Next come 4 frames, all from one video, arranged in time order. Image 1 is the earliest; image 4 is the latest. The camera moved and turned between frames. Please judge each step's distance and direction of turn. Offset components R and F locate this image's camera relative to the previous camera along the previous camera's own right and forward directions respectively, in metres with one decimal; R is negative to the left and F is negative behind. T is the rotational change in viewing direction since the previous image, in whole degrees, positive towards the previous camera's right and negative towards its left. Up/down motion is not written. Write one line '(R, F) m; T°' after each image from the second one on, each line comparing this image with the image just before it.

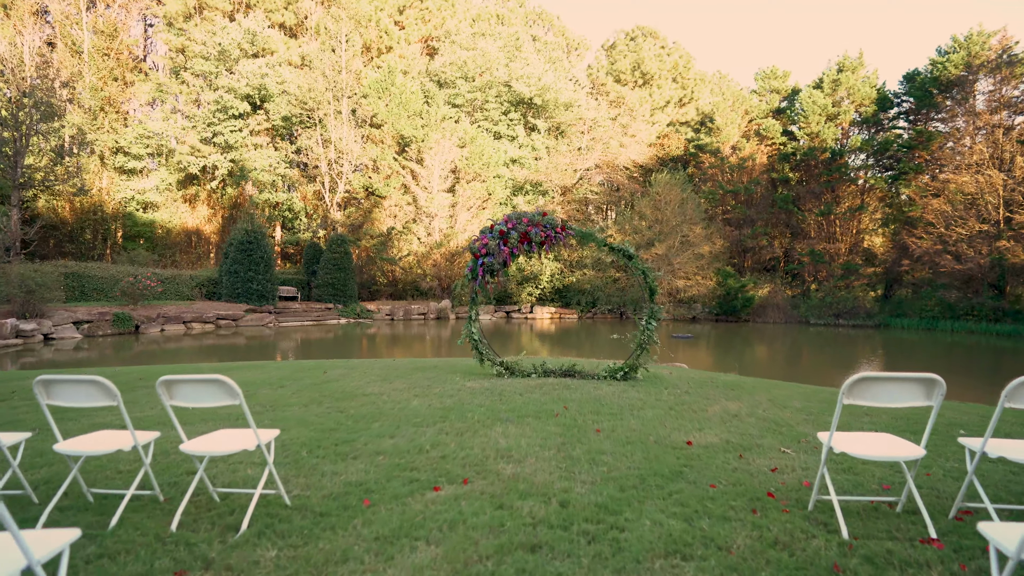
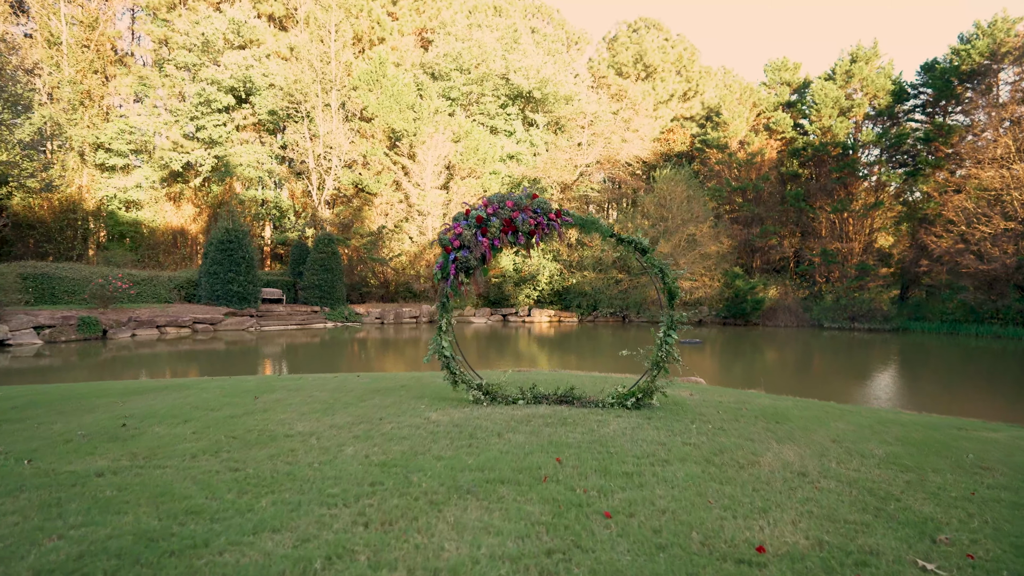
(+0.2, +1.5) m; 0°
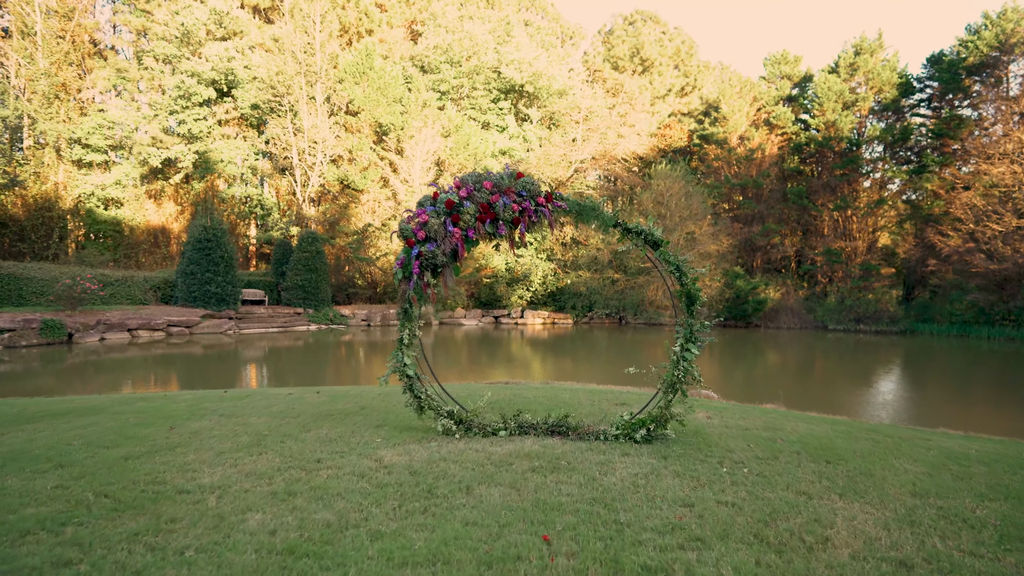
(+0.1, +1.1) m; +1°
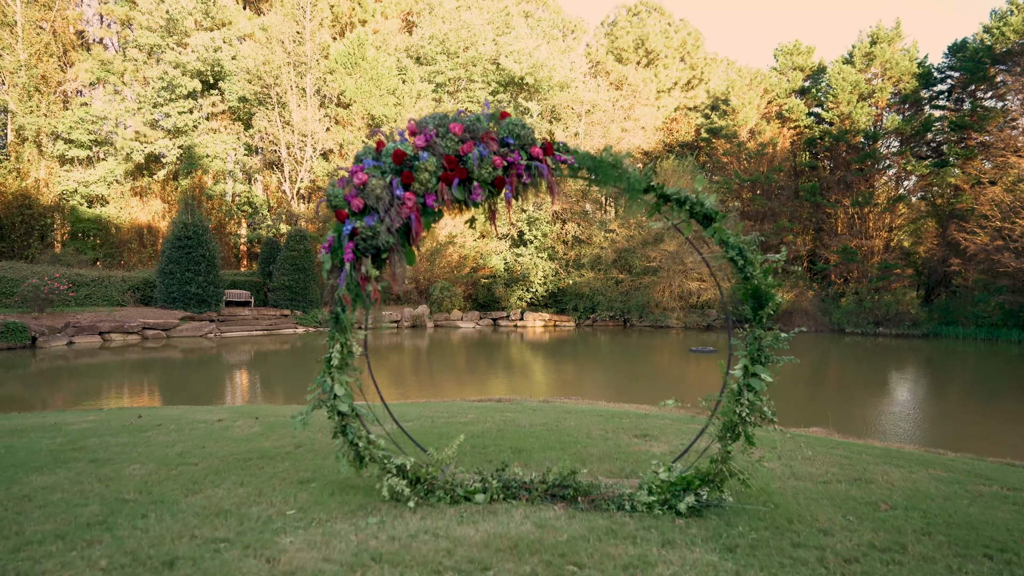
(+0.1, +1.4) m; 0°
